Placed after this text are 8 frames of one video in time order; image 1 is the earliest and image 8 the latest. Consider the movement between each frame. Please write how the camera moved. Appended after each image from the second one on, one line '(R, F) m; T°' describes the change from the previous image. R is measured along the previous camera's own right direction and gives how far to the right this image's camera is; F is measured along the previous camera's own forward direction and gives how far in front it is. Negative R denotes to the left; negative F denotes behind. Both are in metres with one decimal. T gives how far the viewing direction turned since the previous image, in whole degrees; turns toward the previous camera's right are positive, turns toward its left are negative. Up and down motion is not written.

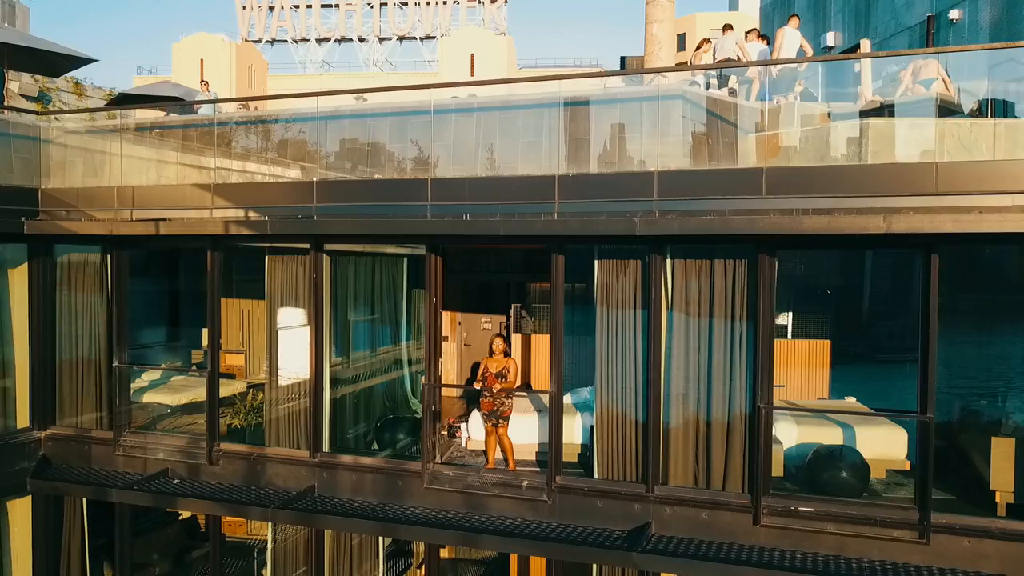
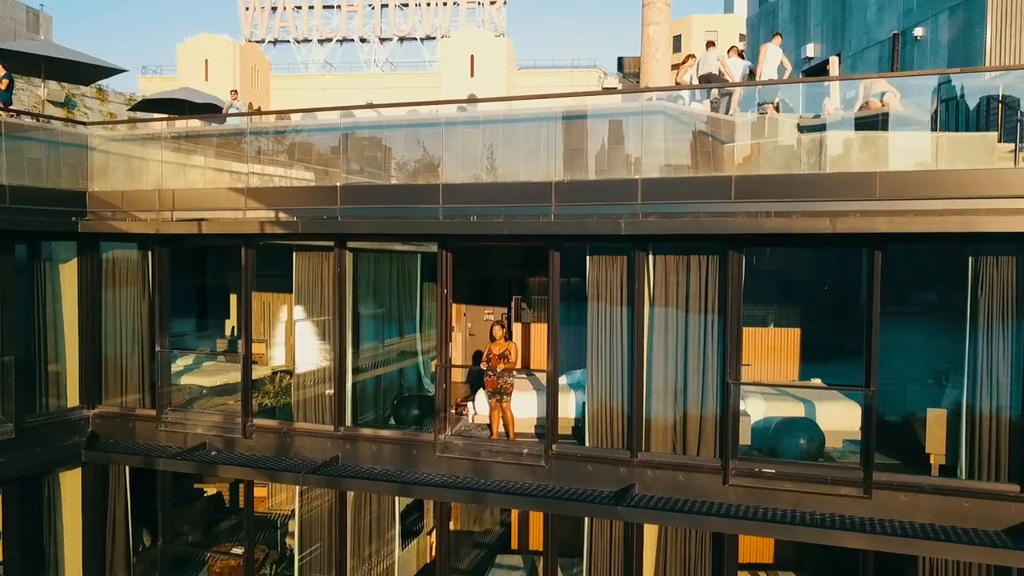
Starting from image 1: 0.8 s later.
(0.0, -0.9) m; 0°
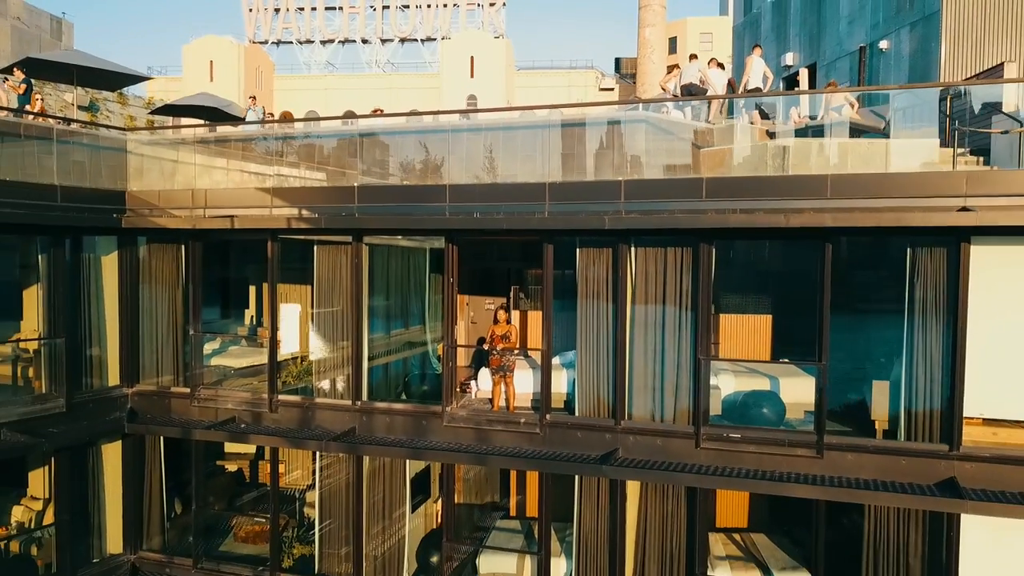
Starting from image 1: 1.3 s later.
(0.0, -0.9) m; 0°
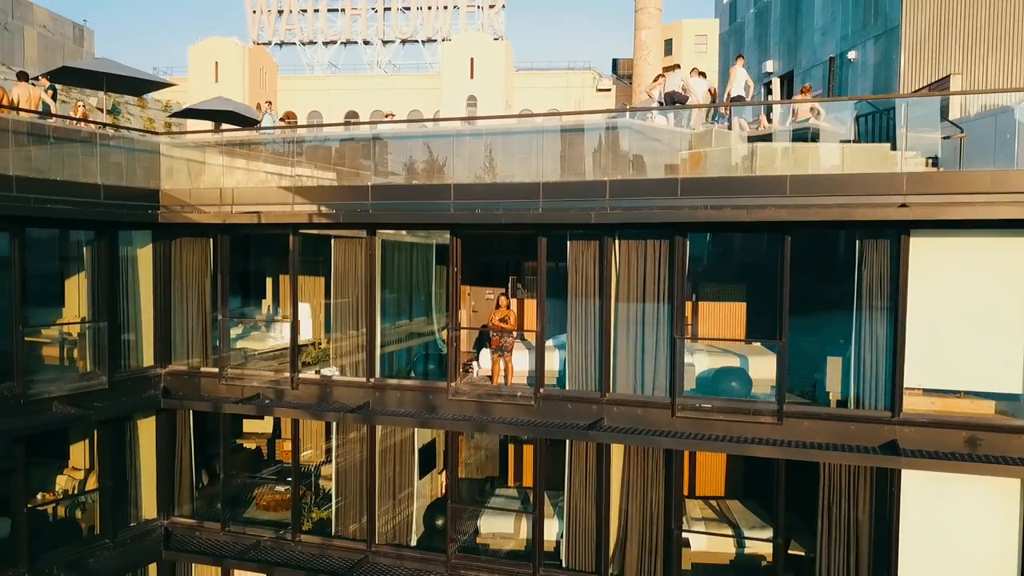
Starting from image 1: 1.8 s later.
(0.0, -1.0) m; 0°
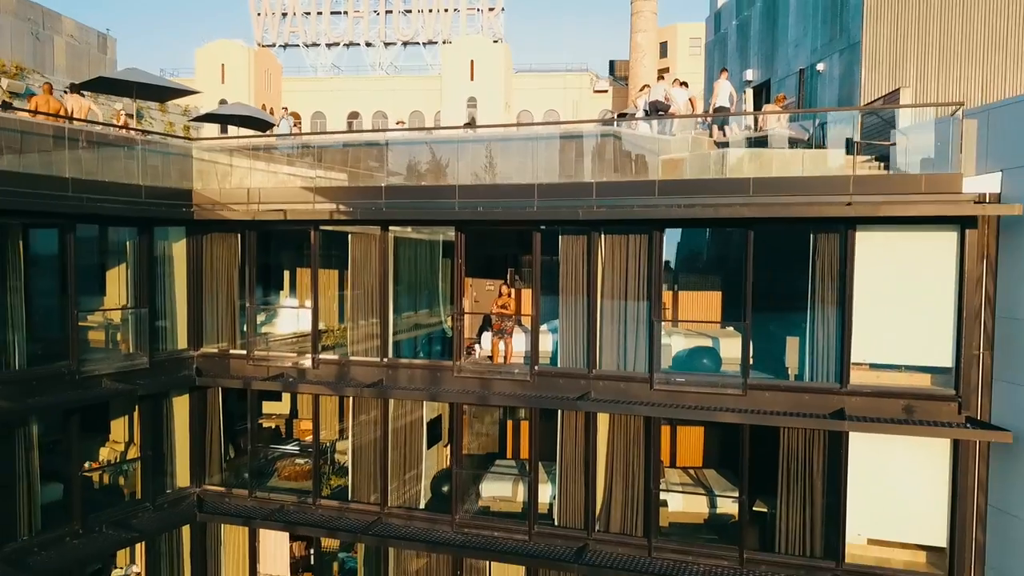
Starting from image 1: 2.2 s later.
(0.0, -1.2) m; 0°
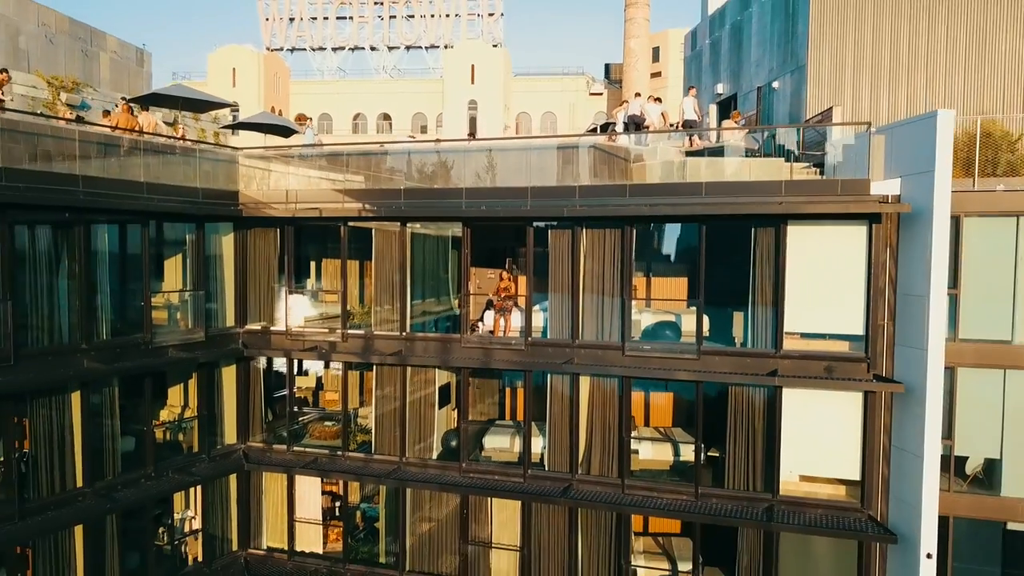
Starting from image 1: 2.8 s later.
(0.0, -2.2) m; 0°
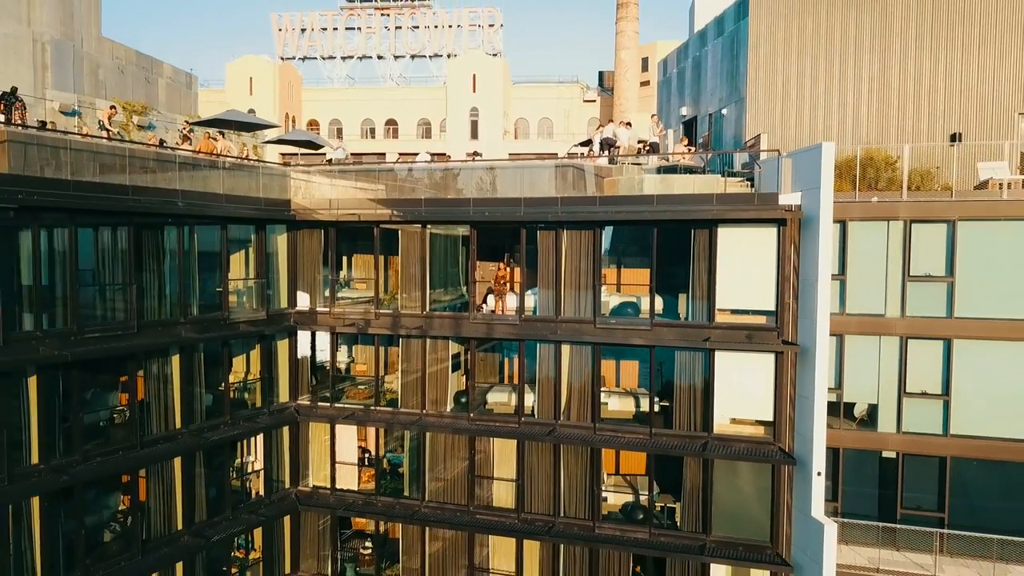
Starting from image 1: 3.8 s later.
(+0.1, -3.6) m; 0°
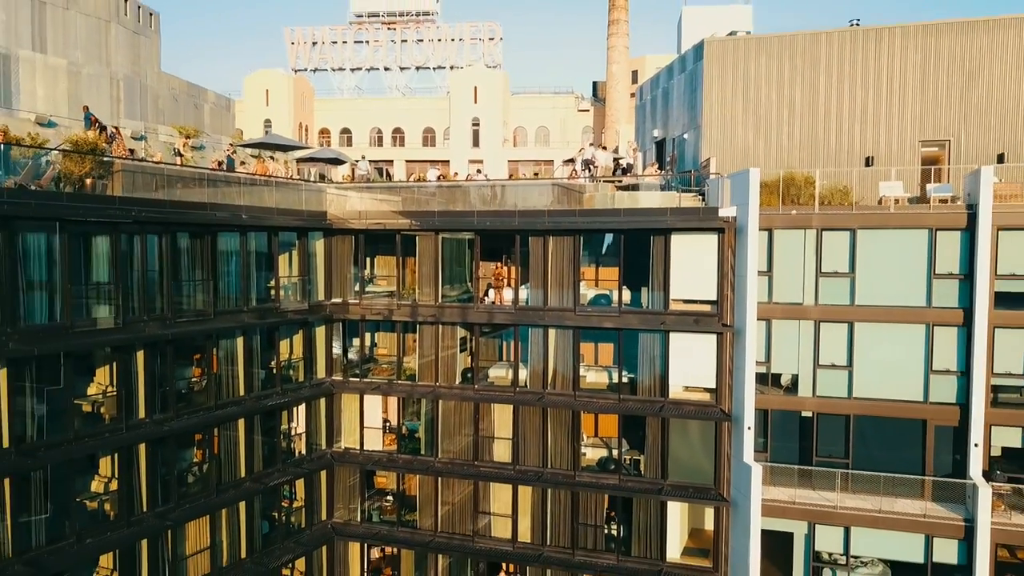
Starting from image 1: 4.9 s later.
(+0.1, -3.8) m; 0°
